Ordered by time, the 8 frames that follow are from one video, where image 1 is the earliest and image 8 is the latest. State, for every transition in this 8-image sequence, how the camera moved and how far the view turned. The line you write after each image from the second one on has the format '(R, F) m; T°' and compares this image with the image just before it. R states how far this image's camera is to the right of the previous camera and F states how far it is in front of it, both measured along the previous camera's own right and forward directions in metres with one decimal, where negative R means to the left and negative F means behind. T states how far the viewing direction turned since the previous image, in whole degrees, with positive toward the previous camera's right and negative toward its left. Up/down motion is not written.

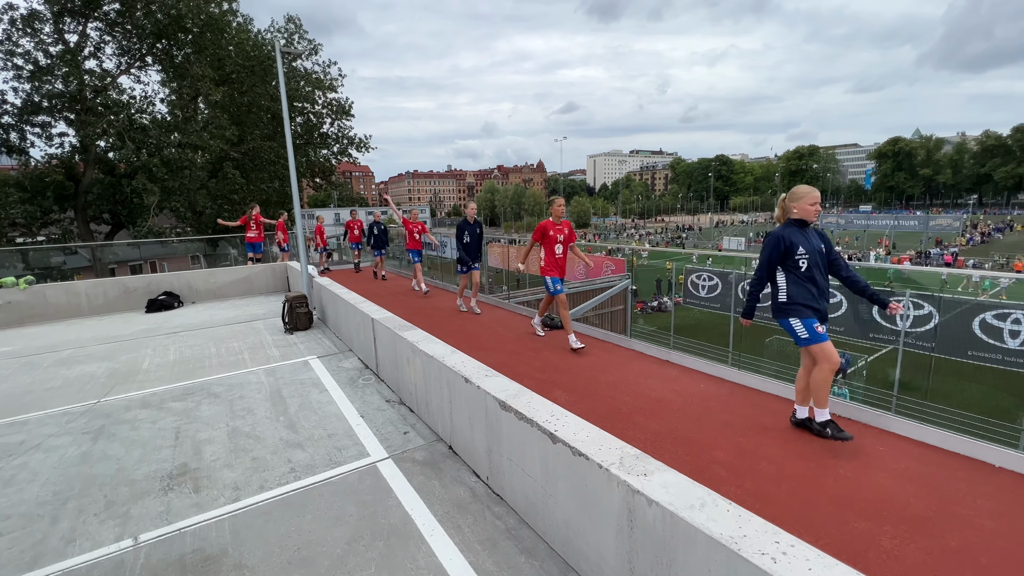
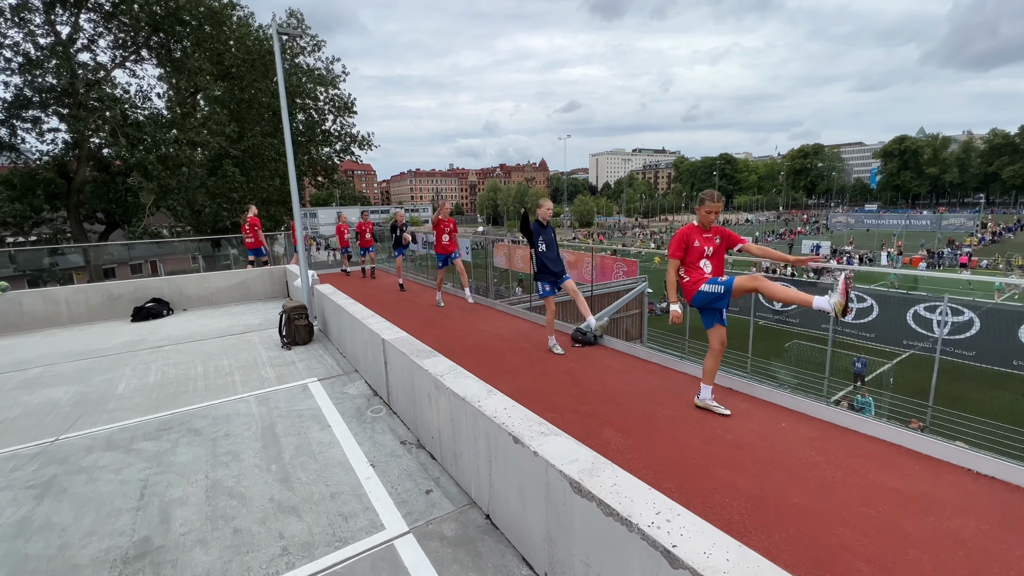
(-0.4, +0.9) m; 0°
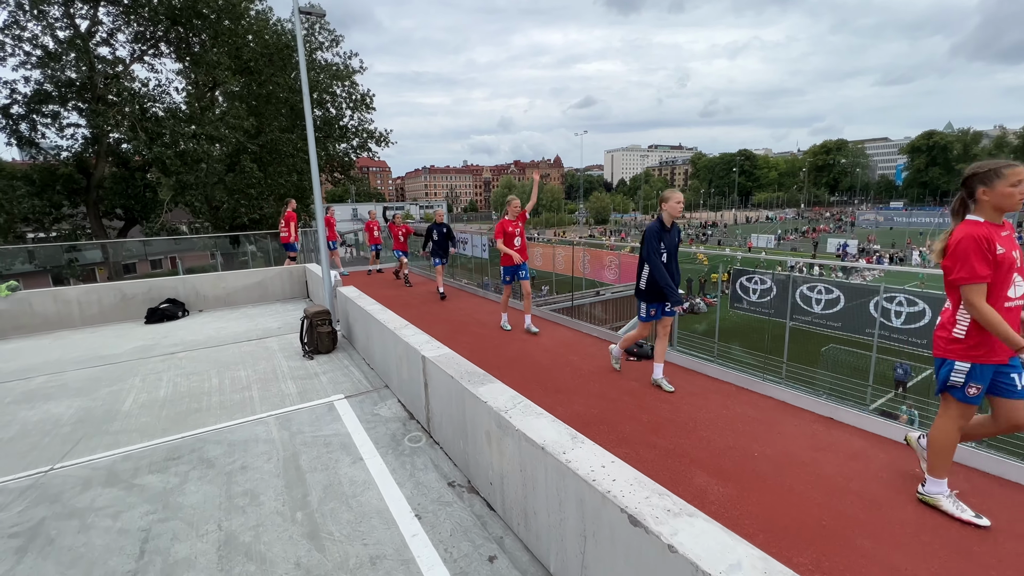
(-0.5, +0.7) m; -2°
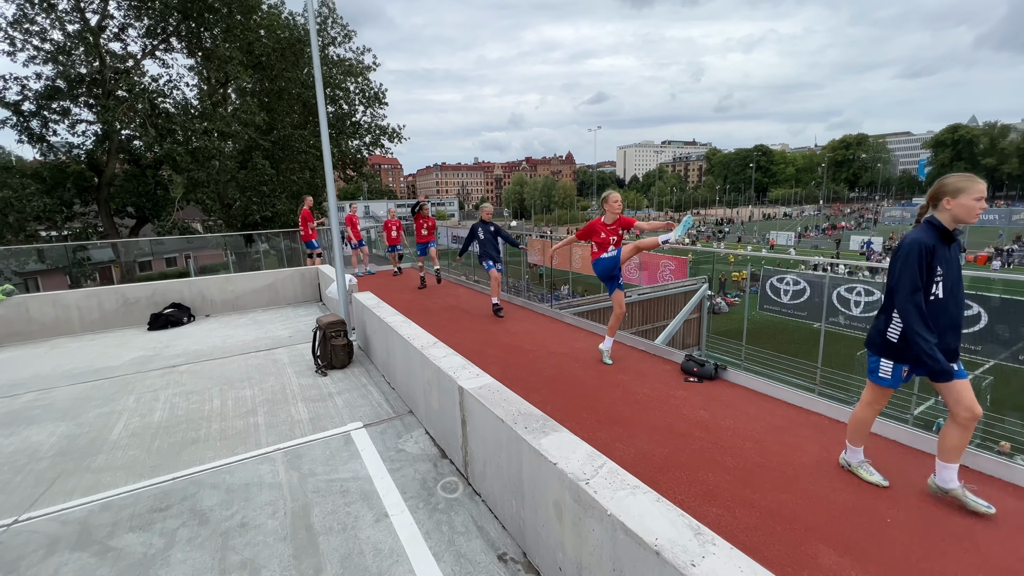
(-0.3, +0.8) m; -1°
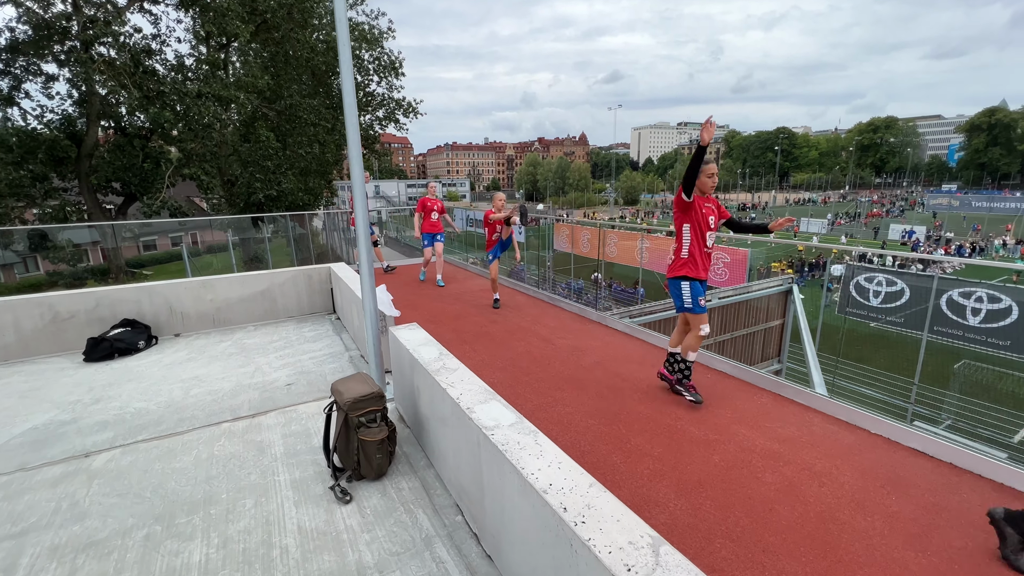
(-1.2, +2.8) m; -1°
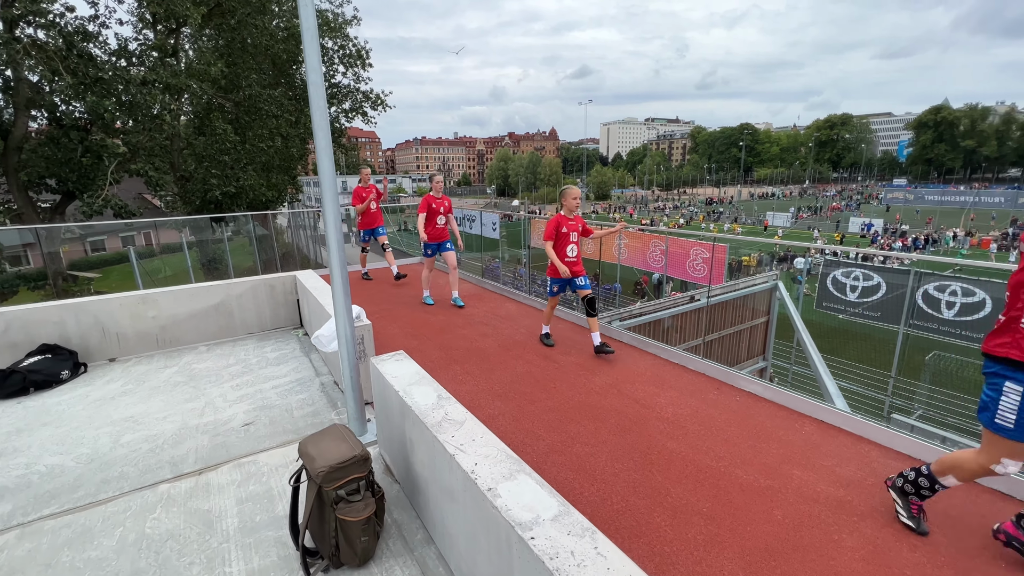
(-0.3, +0.7) m; +4°
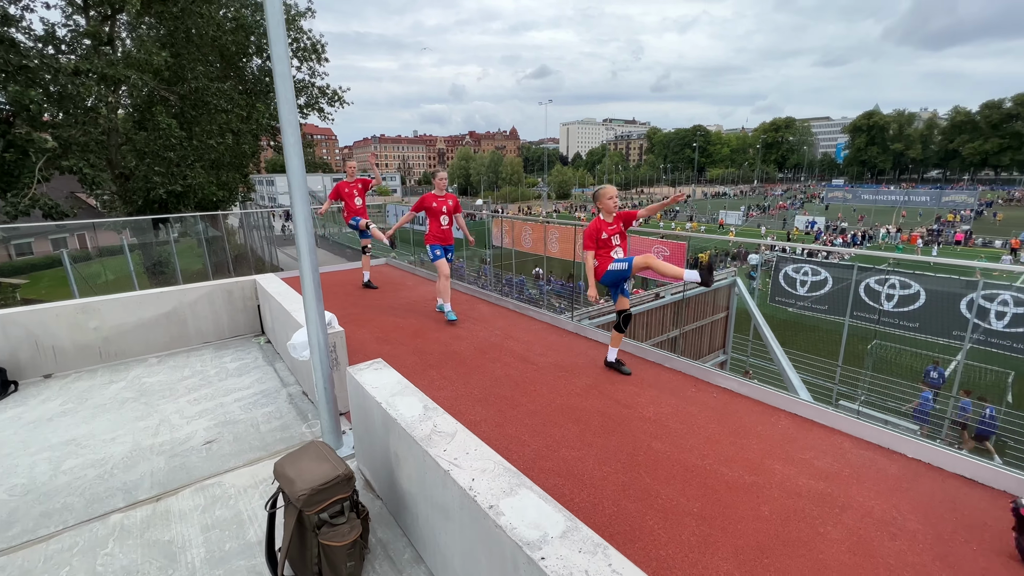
(-0.1, +0.1) m; +5°
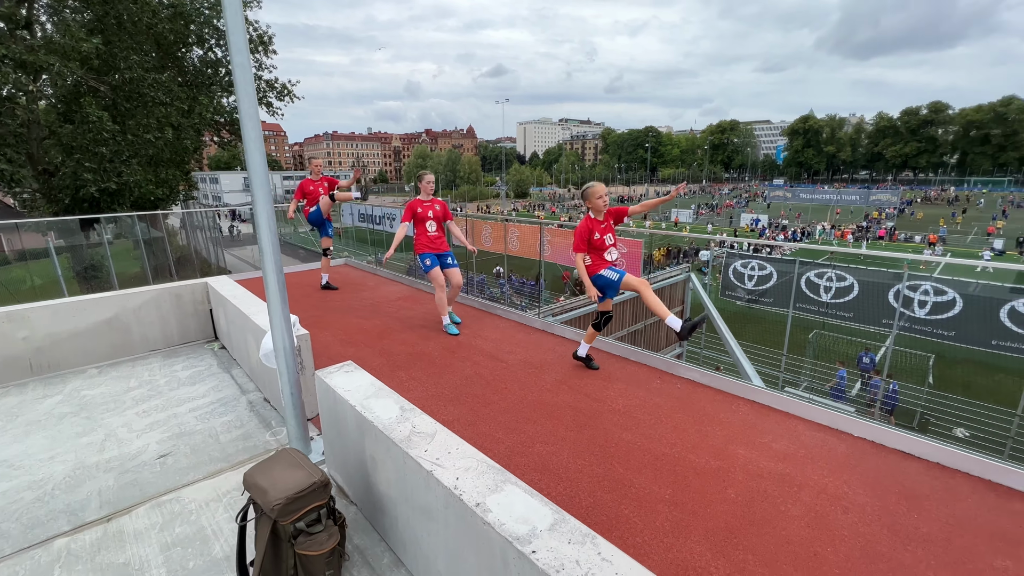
(-0.1, 0.0) m; +5°
